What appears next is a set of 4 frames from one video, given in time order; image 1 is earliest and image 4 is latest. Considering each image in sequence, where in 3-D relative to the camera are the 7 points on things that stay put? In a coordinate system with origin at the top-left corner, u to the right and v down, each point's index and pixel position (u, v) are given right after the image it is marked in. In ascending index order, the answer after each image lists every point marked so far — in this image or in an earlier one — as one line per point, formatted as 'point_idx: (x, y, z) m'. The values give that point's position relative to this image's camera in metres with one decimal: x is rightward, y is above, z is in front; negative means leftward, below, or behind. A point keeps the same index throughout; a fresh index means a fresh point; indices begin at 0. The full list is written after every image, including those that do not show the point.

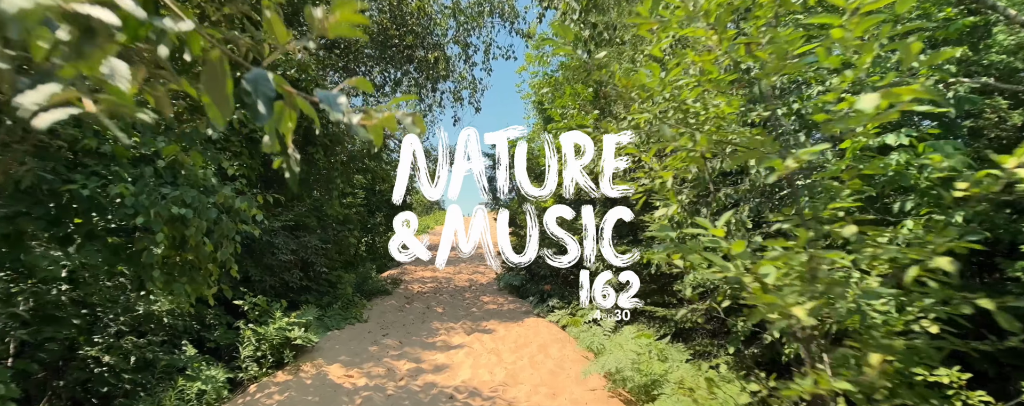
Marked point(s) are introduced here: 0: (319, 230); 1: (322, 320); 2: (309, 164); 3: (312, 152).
0: (-2.7, -0.4, +5.6) m
1: (-2.3, -1.4, +4.9) m
2: (-2.7, +0.5, +5.4) m
3: (-2.6, +0.7, +5.3) m
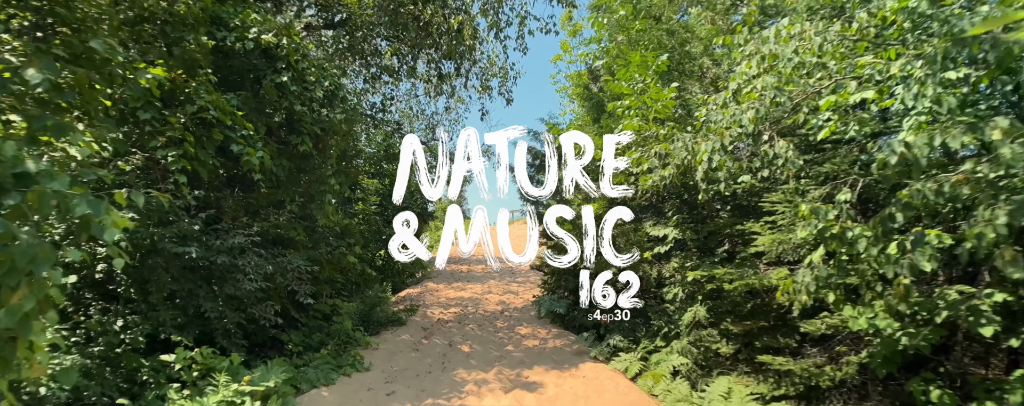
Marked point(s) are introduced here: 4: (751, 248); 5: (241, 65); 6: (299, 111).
0: (-2.2, -0.5, +4.3) m
1: (-1.8, -1.5, +3.5) m
2: (-2.2, +0.4, +4.1) m
3: (-2.1, +0.6, +4.0) m
4: (+2.4, -0.5, +4.0) m
5: (-2.5, +1.3, +3.8) m
6: (-2.1, +0.9, +3.9) m
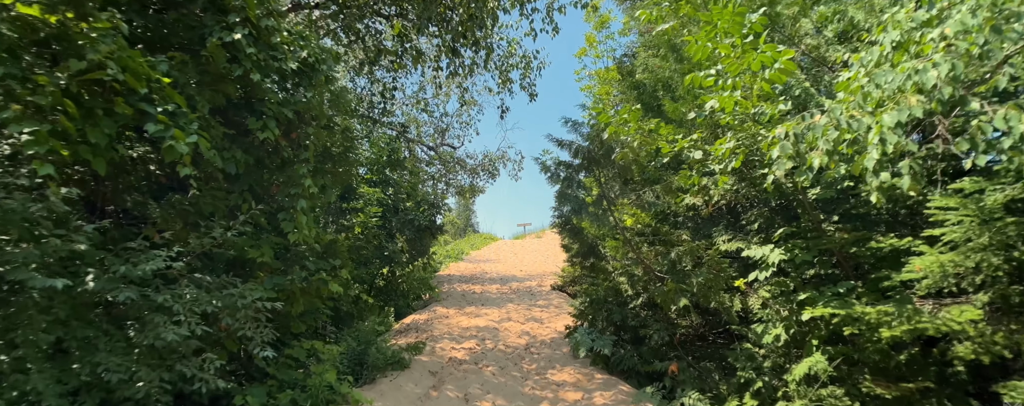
0: (-1.9, -0.5, +3.2) m
1: (-1.5, -1.5, +2.4) m
2: (-1.9, +0.4, +3.0) m
3: (-1.8, +0.5, +2.9) m
4: (+2.7, -0.5, +2.8) m
5: (-2.2, +1.2, +2.7) m
6: (-1.8, +0.8, +2.8) m
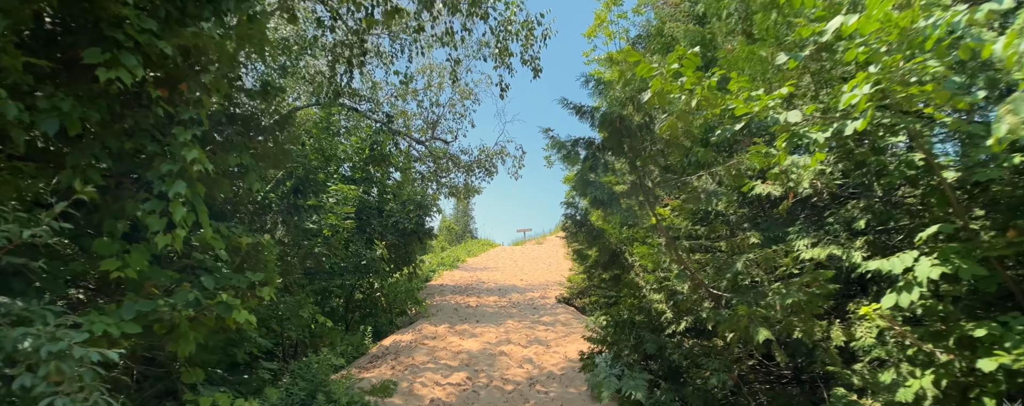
0: (-1.9, -0.4, +2.1) m
1: (-1.5, -1.4, +1.2) m
2: (-1.9, +0.5, +1.9) m
3: (-1.8, +0.6, +1.8) m
4: (+2.7, -0.4, +1.7) m
5: (-2.2, +1.3, +1.6) m
6: (-1.8, +0.9, +1.8) m
